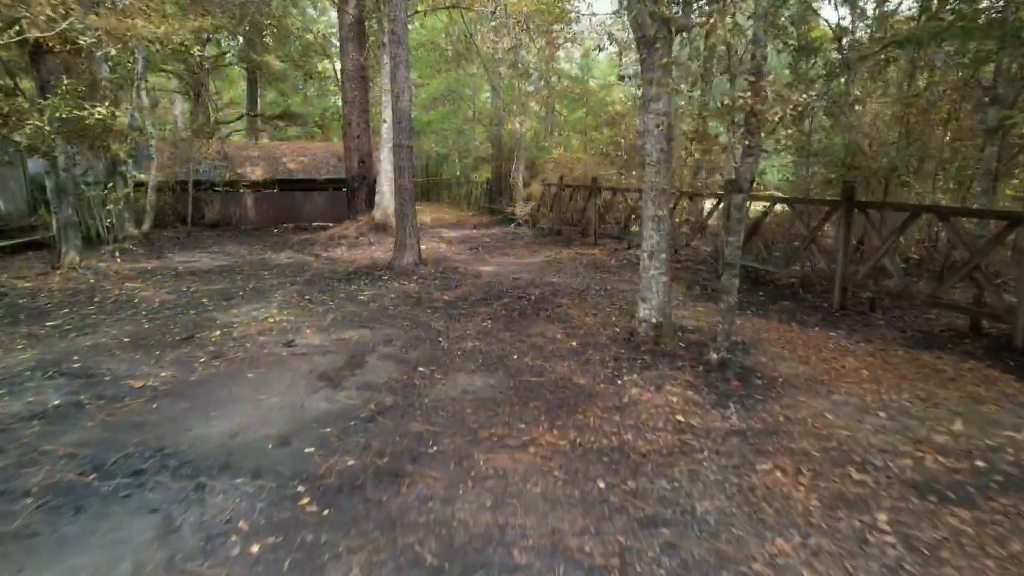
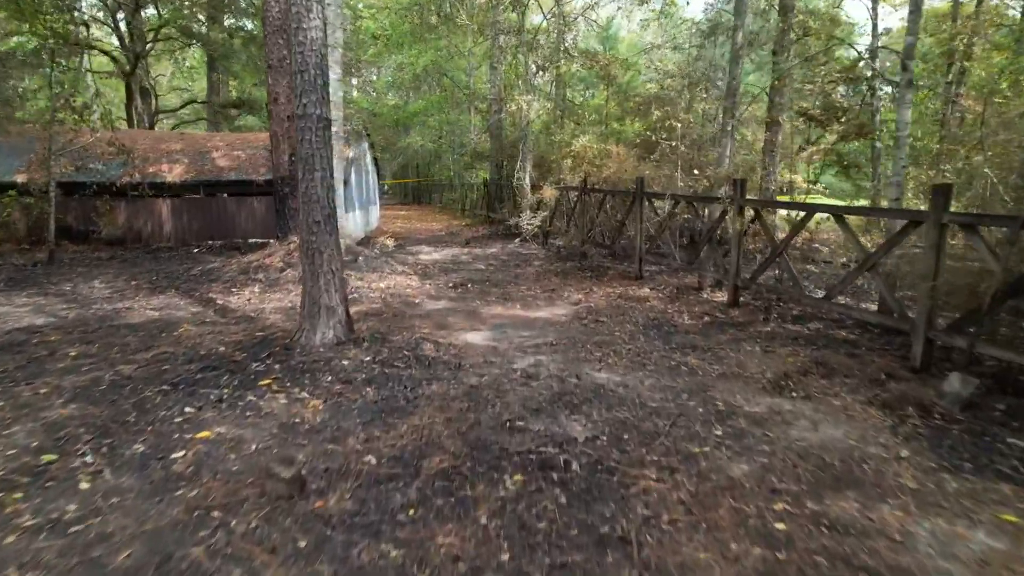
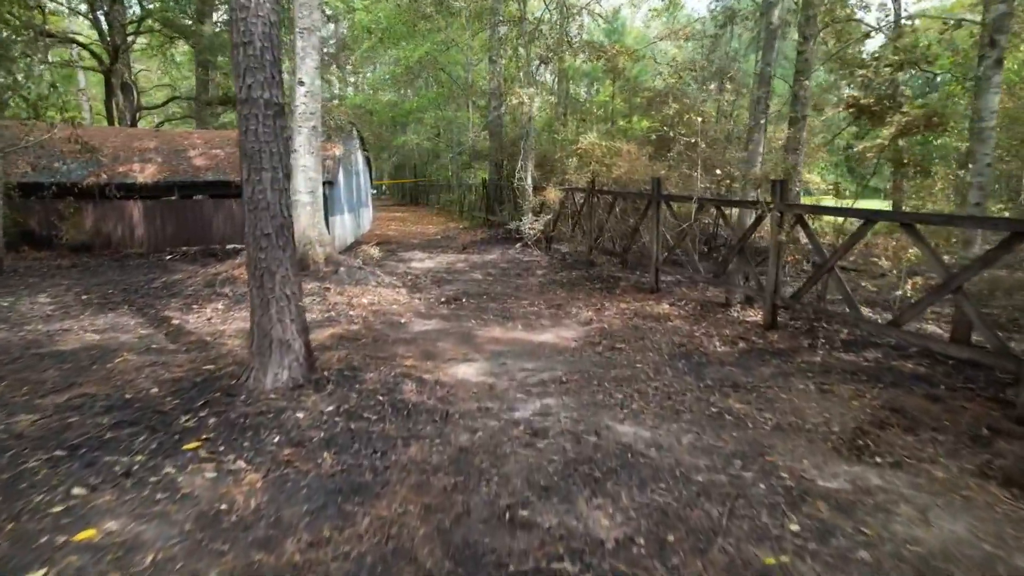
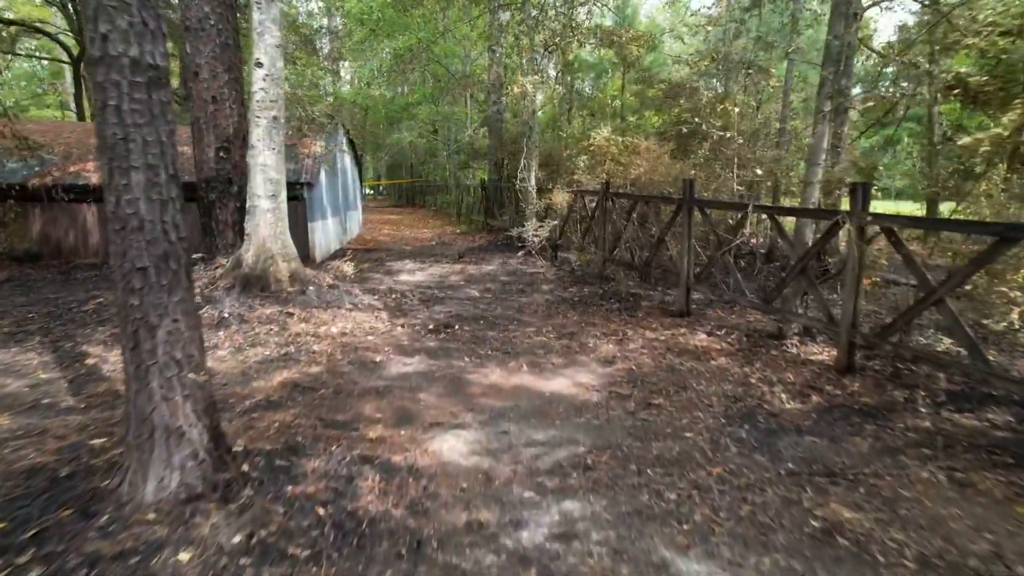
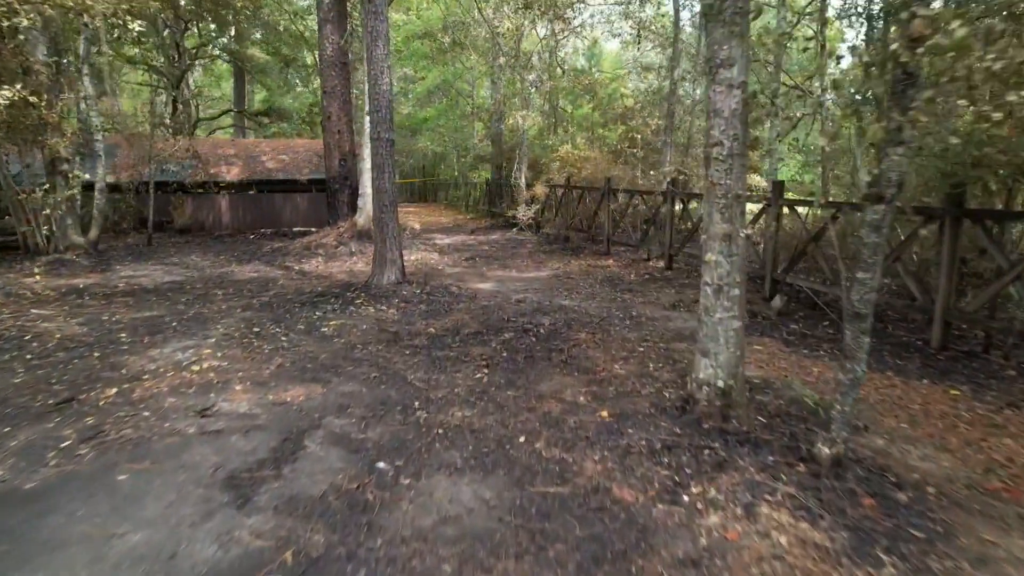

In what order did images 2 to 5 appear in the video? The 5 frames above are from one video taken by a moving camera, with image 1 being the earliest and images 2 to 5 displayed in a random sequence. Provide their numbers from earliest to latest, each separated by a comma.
5, 2, 3, 4
